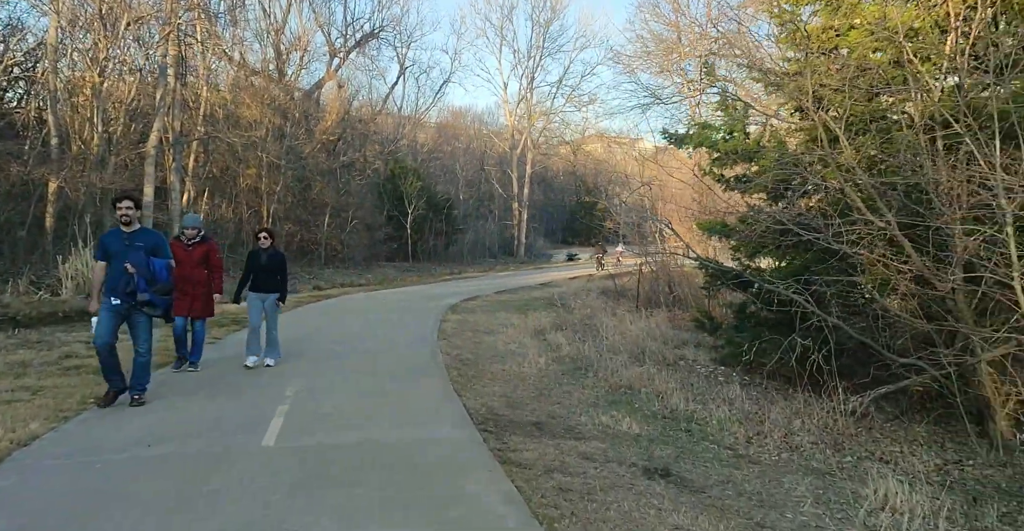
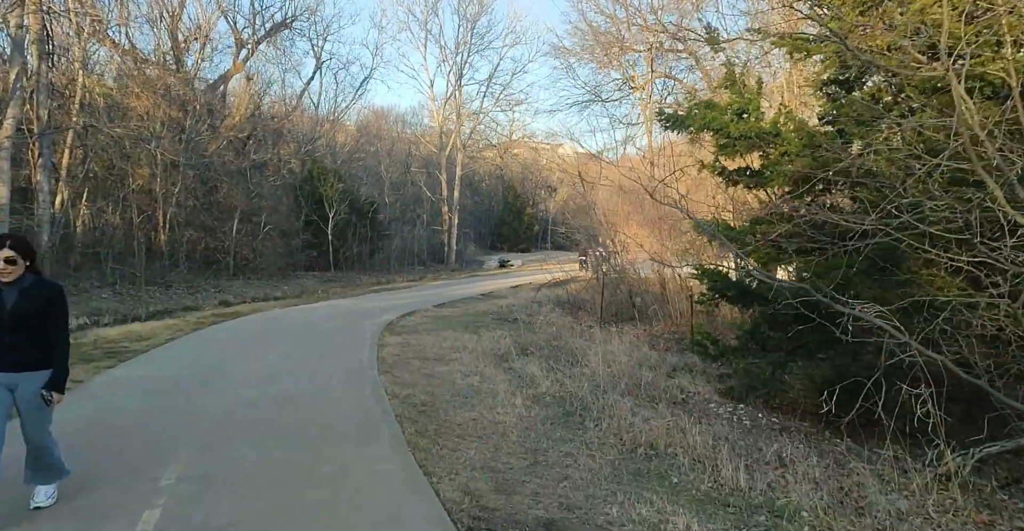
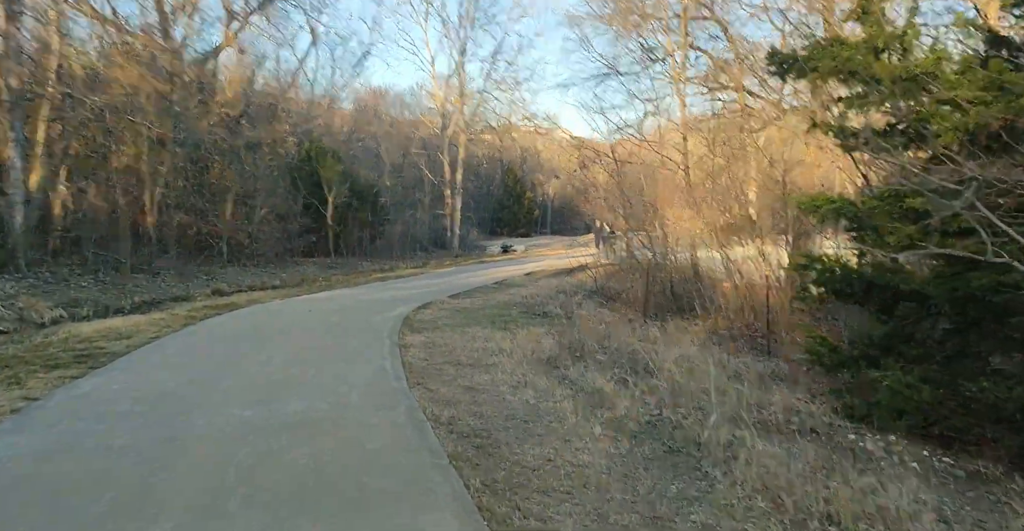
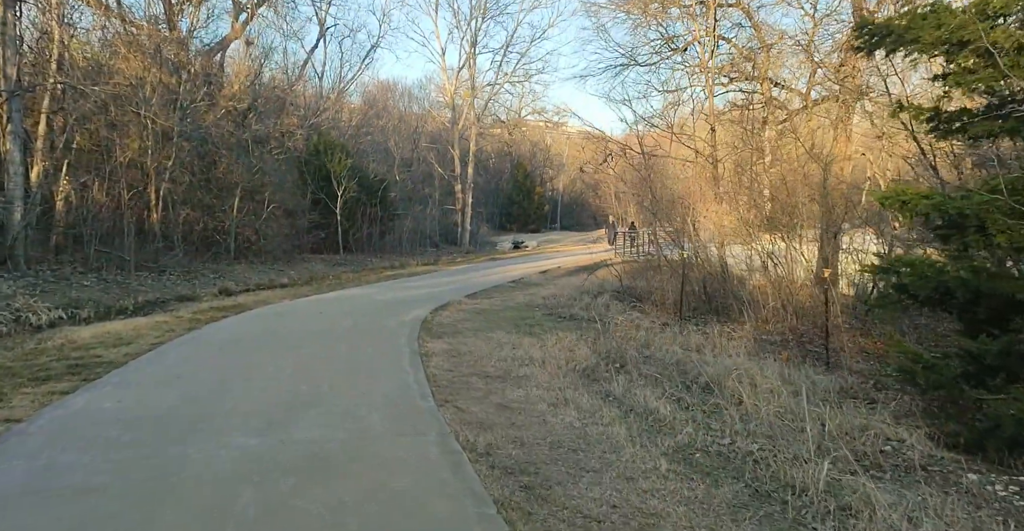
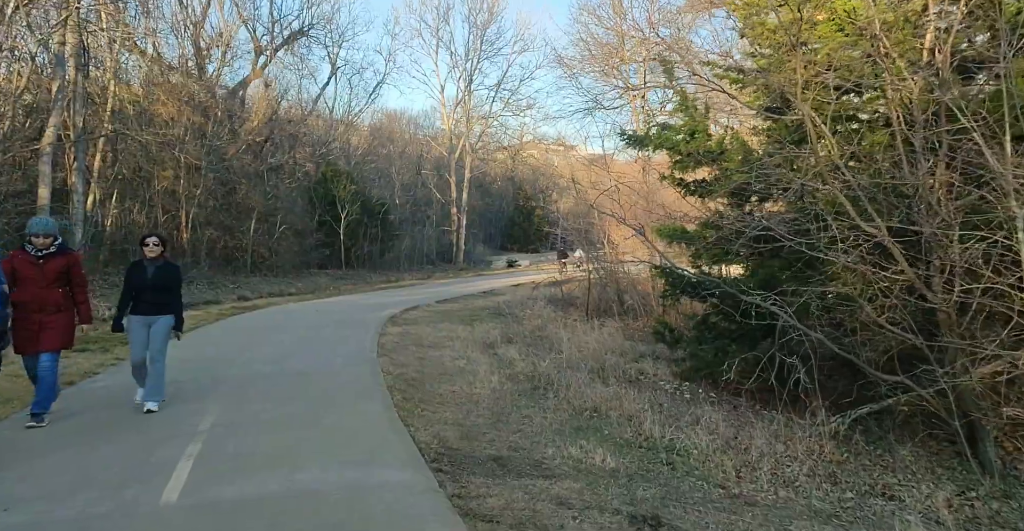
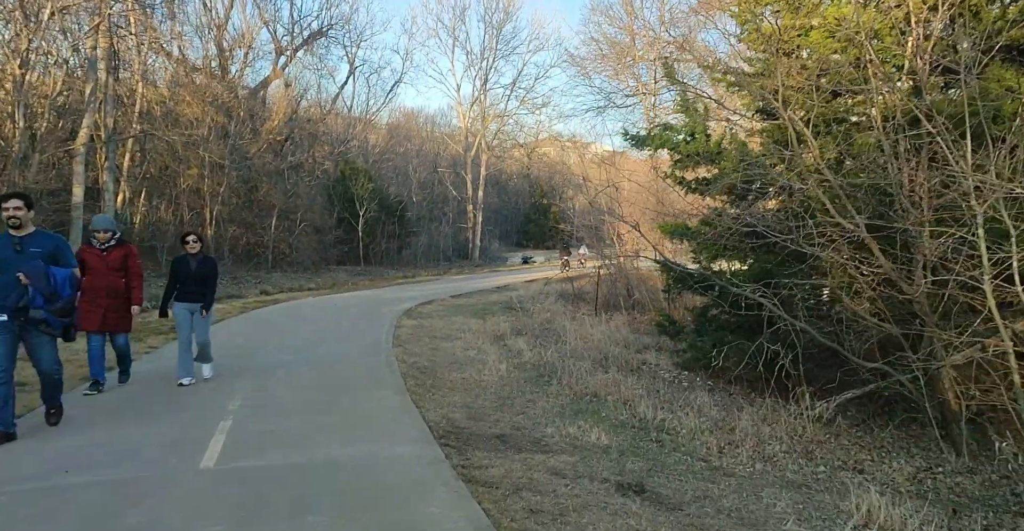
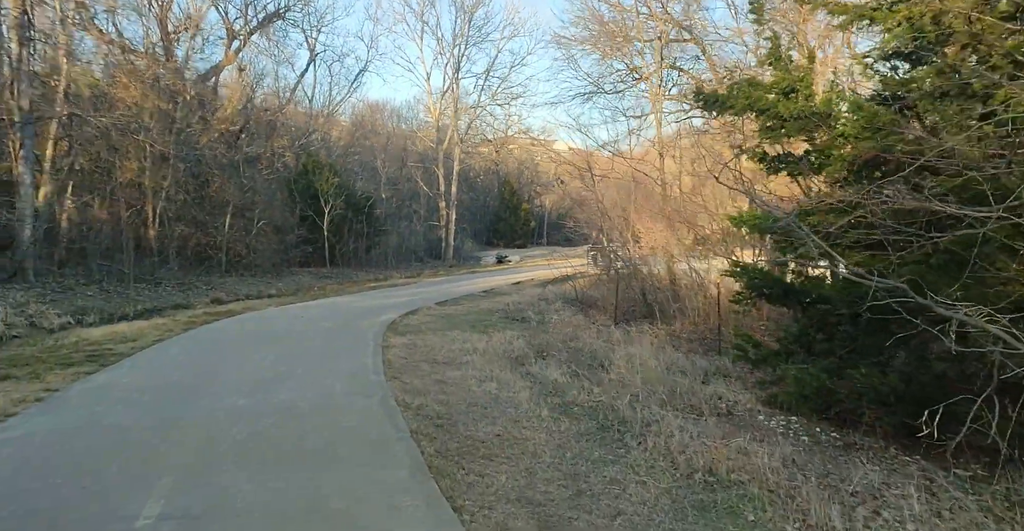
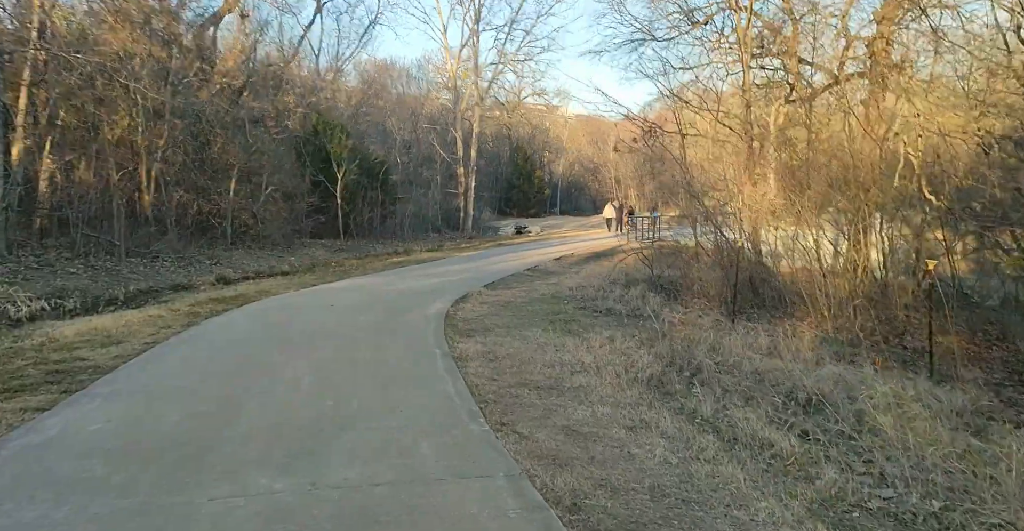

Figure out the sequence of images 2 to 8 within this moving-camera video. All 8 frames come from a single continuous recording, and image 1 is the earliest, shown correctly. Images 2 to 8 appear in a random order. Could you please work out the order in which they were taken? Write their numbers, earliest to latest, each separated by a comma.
6, 5, 2, 7, 3, 4, 8
